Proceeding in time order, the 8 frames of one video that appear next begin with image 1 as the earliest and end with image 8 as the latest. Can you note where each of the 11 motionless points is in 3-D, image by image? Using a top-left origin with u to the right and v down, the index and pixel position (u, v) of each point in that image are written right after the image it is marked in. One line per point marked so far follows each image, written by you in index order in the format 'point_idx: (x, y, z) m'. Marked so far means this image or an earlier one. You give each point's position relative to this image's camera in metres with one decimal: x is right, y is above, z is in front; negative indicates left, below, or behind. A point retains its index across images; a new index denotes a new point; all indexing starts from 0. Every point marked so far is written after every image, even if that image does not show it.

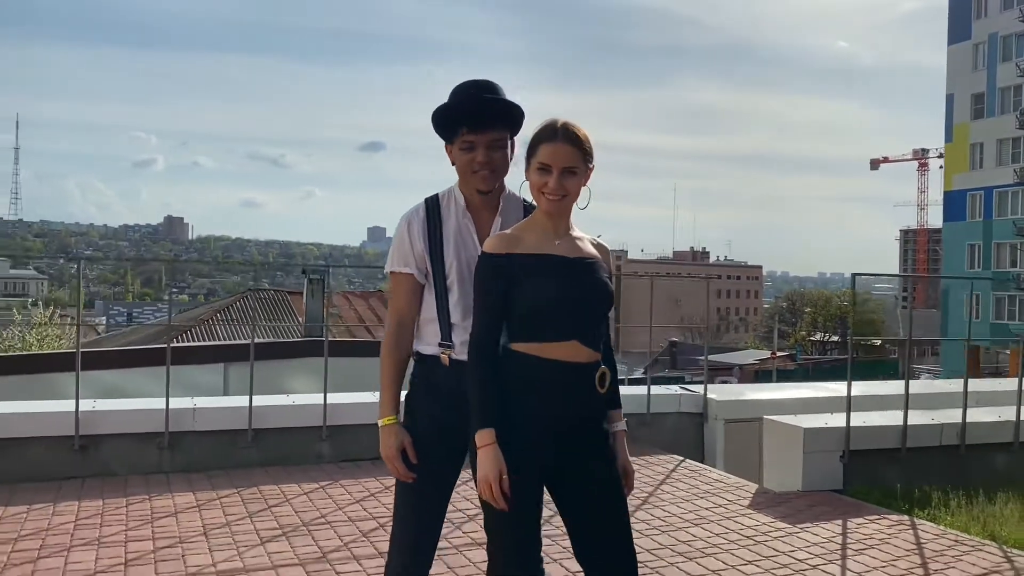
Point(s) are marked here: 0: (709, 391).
0: (+1.7, -0.9, +7.7) m
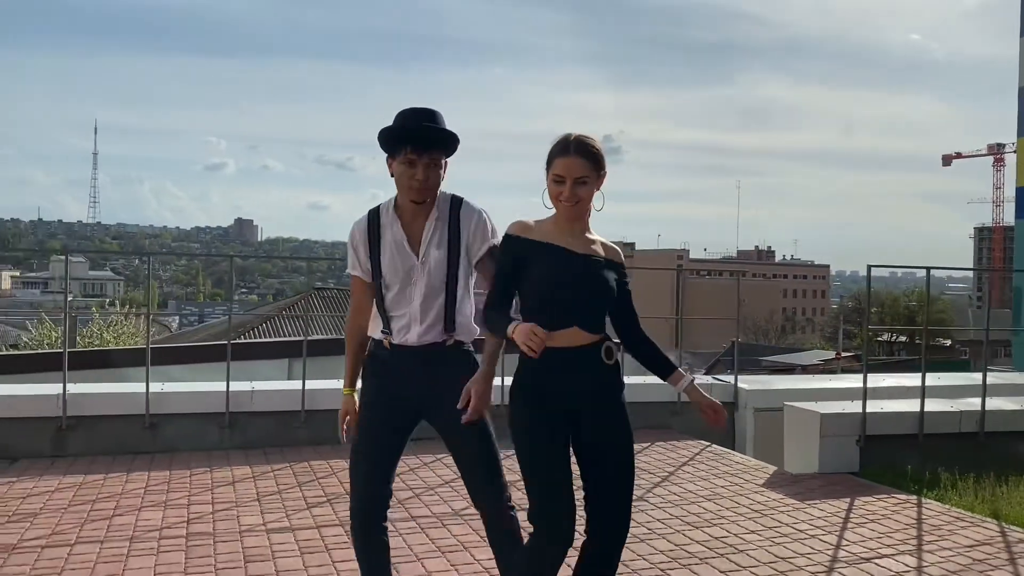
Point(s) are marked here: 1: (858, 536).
0: (+2.0, -0.8, +8.0) m
1: (+1.7, -1.2, +4.6) m
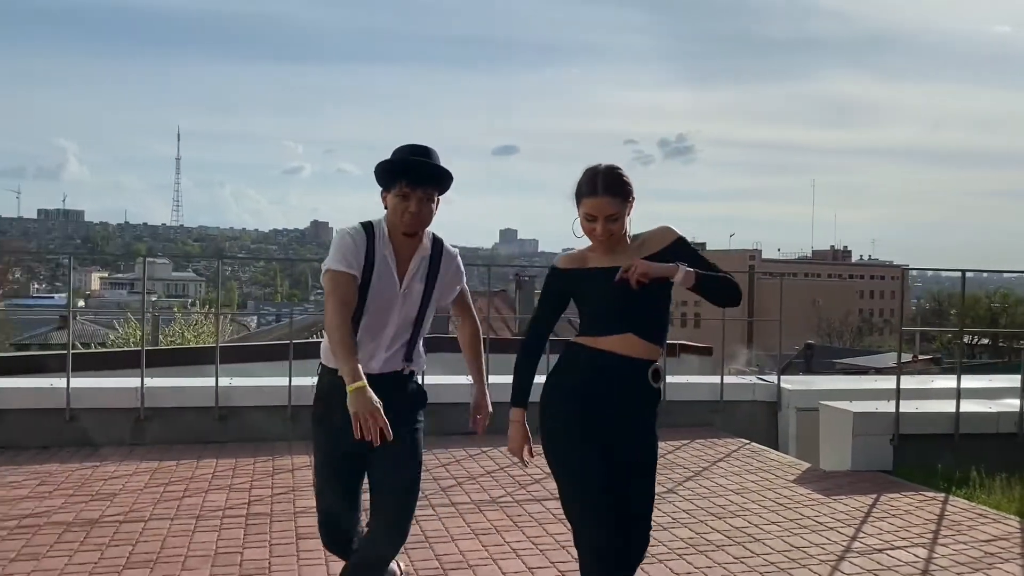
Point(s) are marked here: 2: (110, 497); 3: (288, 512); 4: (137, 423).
0: (+2.4, -0.8, +8.1) m
1: (+1.9, -1.2, +4.8) m
2: (-2.2, -1.2, +5.1) m
3: (-1.2, -1.2, +4.9) m
4: (-2.7, -1.0, +6.7) m
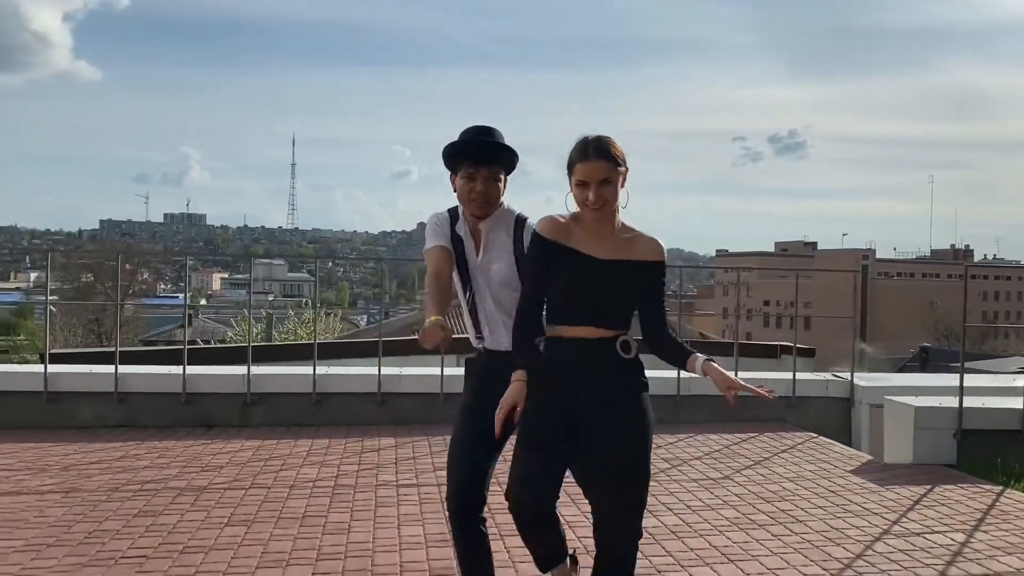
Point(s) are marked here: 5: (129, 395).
0: (+3.1, -0.8, +8.3) m
1: (+2.2, -1.2, +5.0) m
2: (-1.9, -1.1, +5.8) m
3: (-0.8, -1.2, +5.5) m
4: (-2.2, -1.0, +7.4) m
5: (-3.1, -0.8, +7.3) m
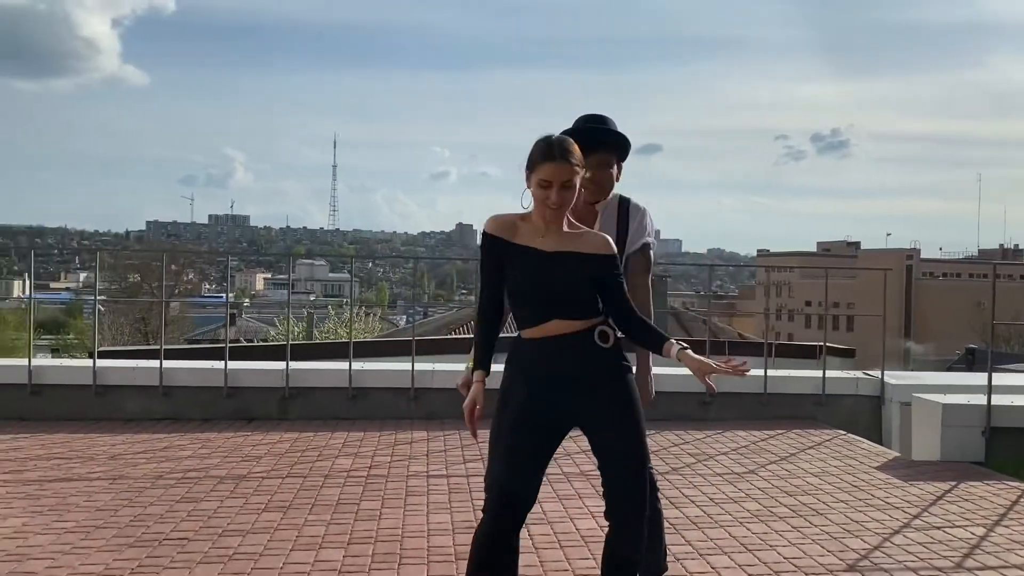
0: (+3.4, -0.8, +8.3) m
1: (+2.3, -1.2, +5.0) m
2: (-1.7, -1.1, +6.0) m
3: (-0.7, -1.1, +5.6) m
4: (-1.9, -0.9, +7.6) m
5: (-2.8, -0.8, +7.6) m
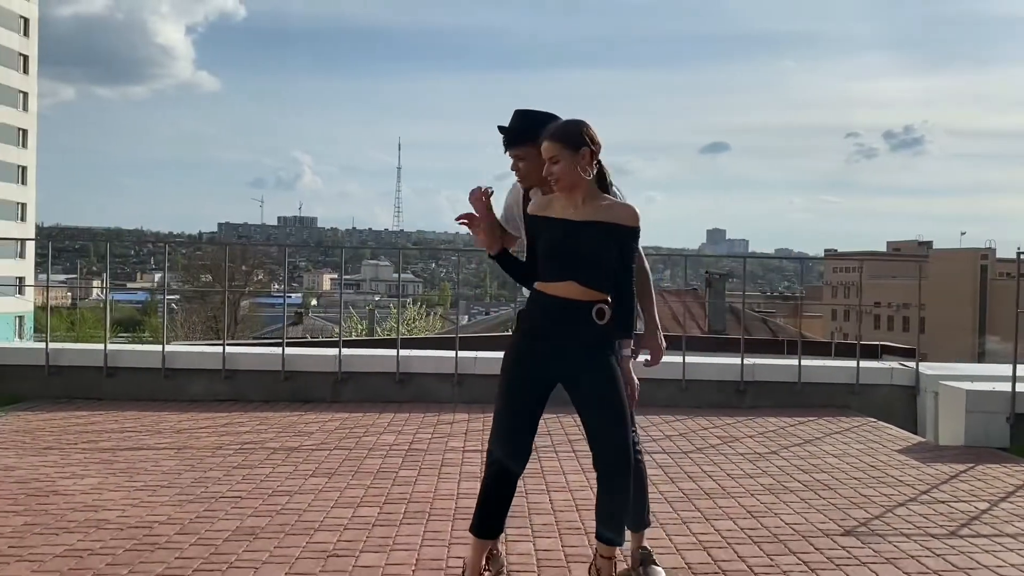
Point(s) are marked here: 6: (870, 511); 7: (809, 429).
0: (+3.8, -0.7, +8.4) m
1: (+2.5, -1.1, +5.2) m
2: (-1.4, -1.0, +6.5) m
3: (-0.5, -1.1, +6.0) m
4: (-1.6, -0.9, +8.1) m
5: (-2.5, -0.7, +8.2) m
6: (+1.8, -1.1, +4.7) m
7: (+2.3, -1.1, +7.1) m
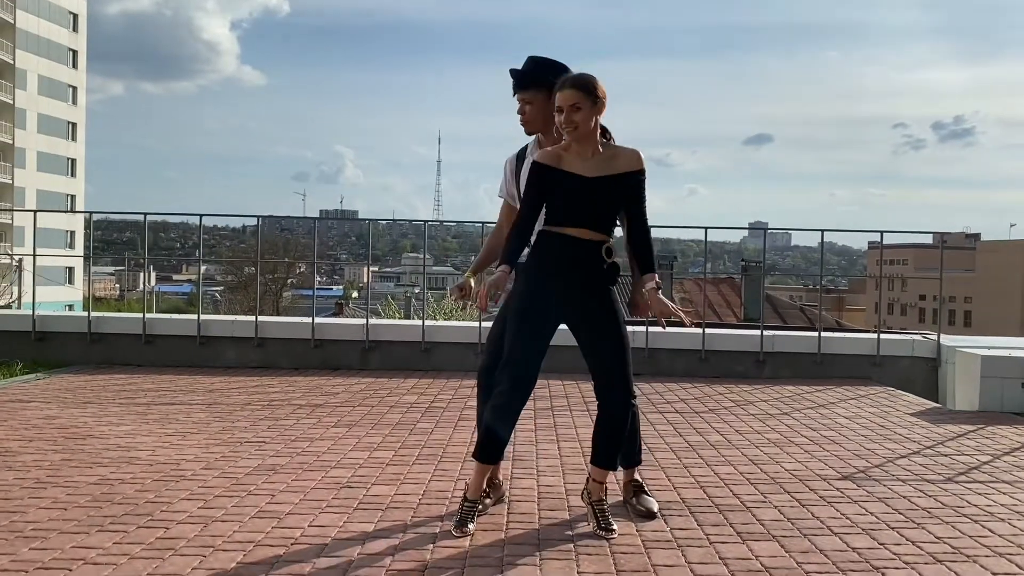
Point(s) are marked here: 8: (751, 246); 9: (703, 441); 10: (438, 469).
0: (+4.0, -0.5, +8.4) m
1: (+2.6, -0.9, +5.3) m
2: (-1.3, -0.8, +6.7) m
3: (-0.4, -0.8, +6.3) m
4: (-1.4, -0.6, +8.4) m
5: (-2.3, -0.5, +8.5) m
6: (+1.9, -0.9, +4.8) m
7: (+2.4, -0.8, +7.1) m
8: (+2.2, +0.4, +8.5) m
9: (+1.1, -0.9, +5.2) m
10: (-0.3, -0.9, +4.3) m
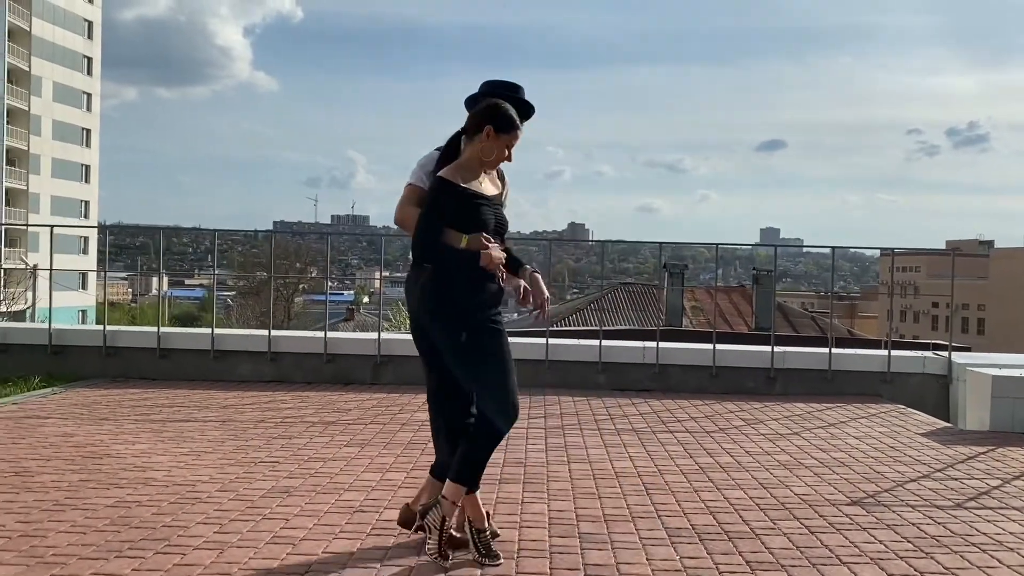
0: (+4.1, -0.6, +8.4) m
1: (+2.6, -1.0, +5.3) m
2: (-1.2, -0.9, +6.8) m
3: (-0.3, -0.9, +6.3) m
4: (-1.3, -0.7, +8.5) m
5: (-2.2, -0.6, +8.5) m
6: (+1.9, -1.0, +4.8) m
7: (+2.5, -1.0, +7.2) m
8: (+2.3, +0.3, +8.6) m
9: (+1.2, -1.0, +5.3) m
10: (-0.3, -1.0, +4.4) m
